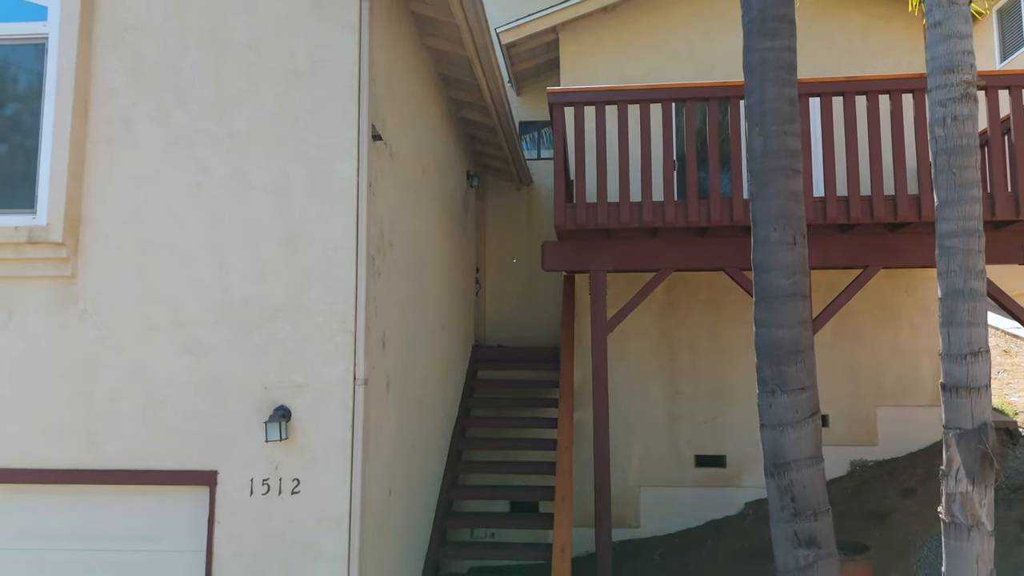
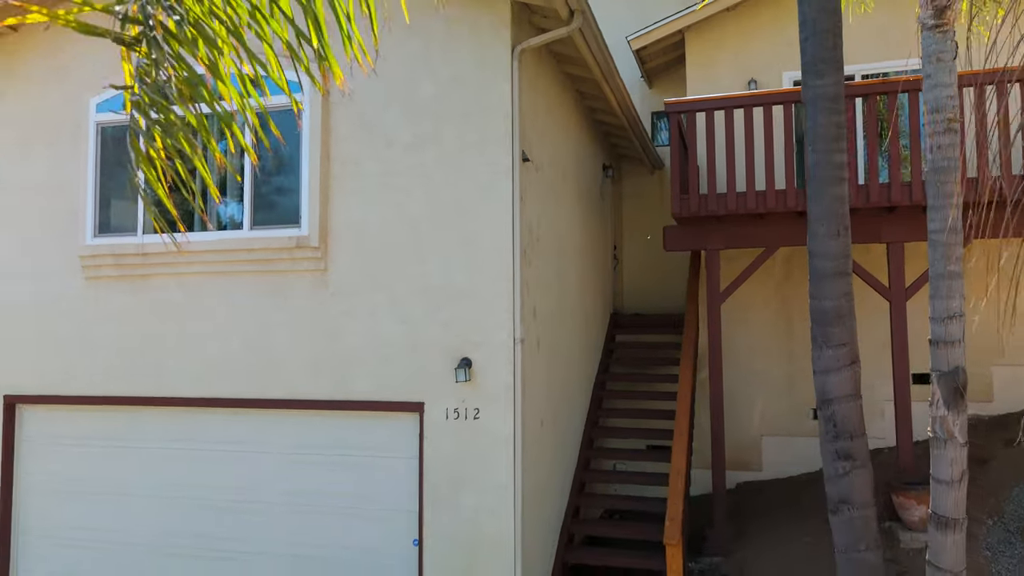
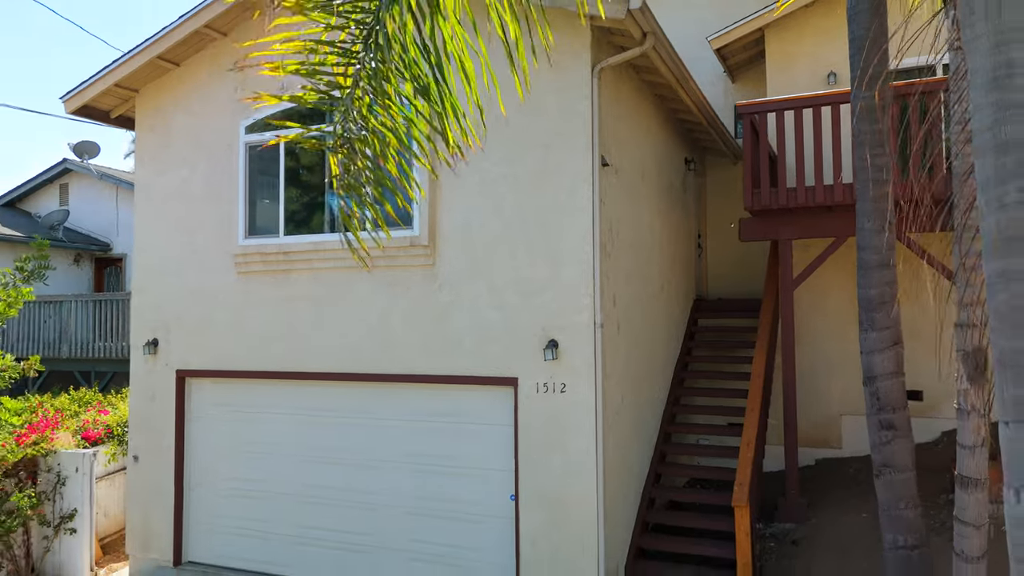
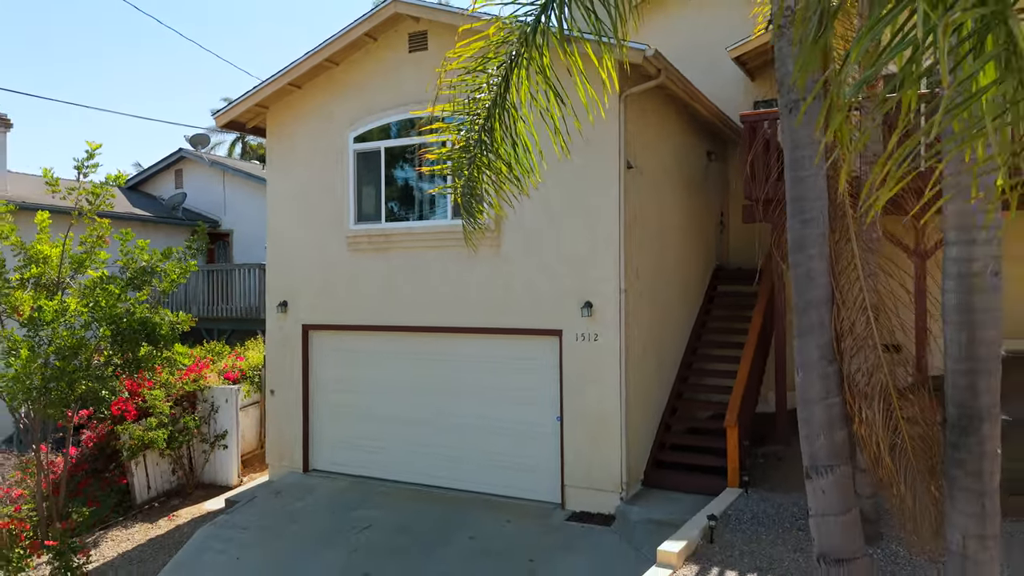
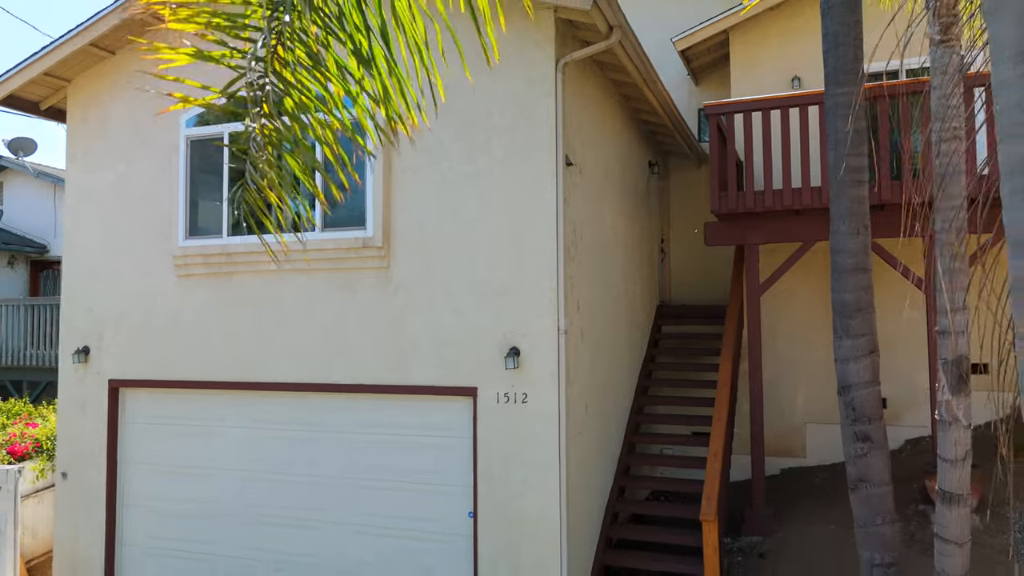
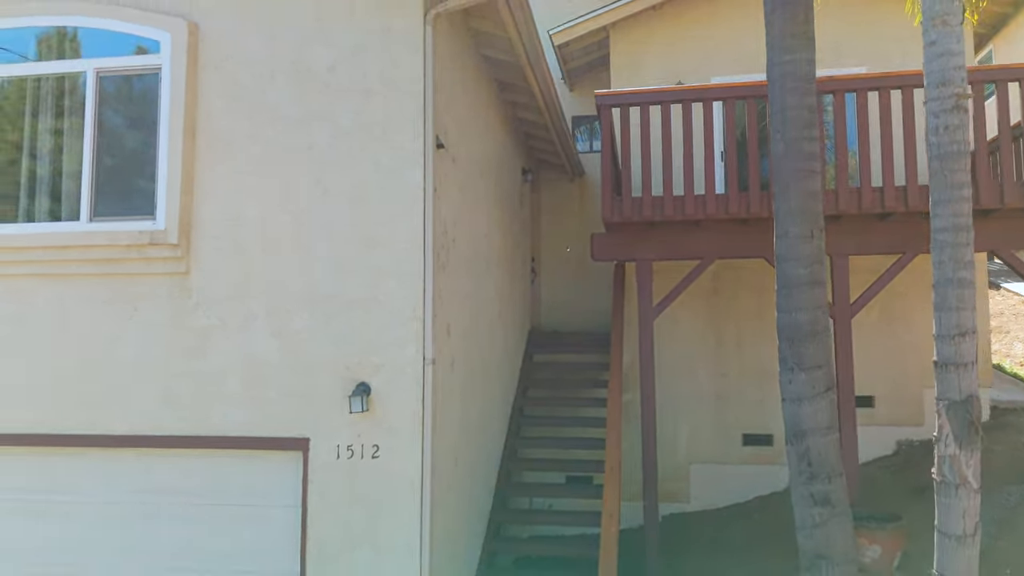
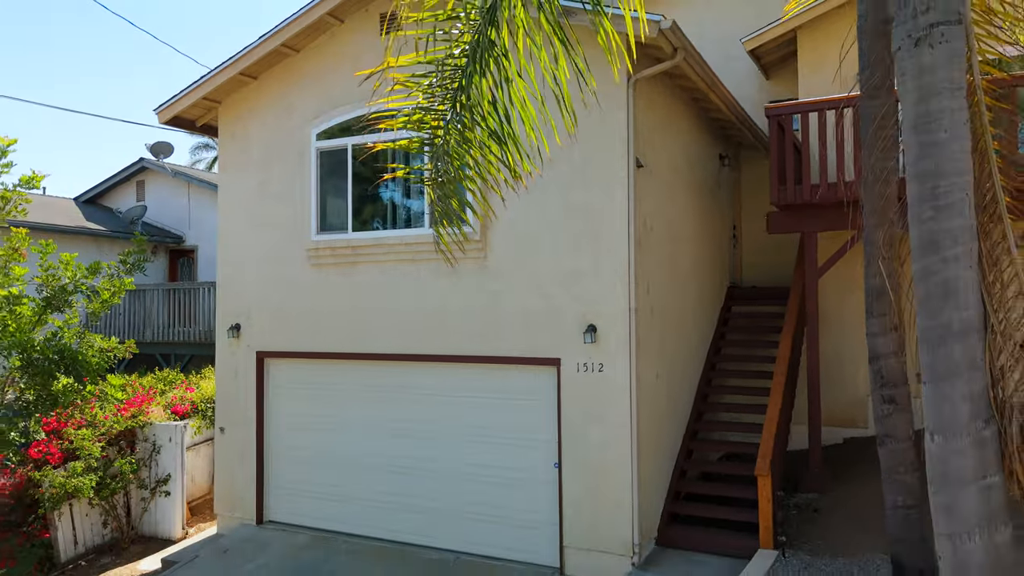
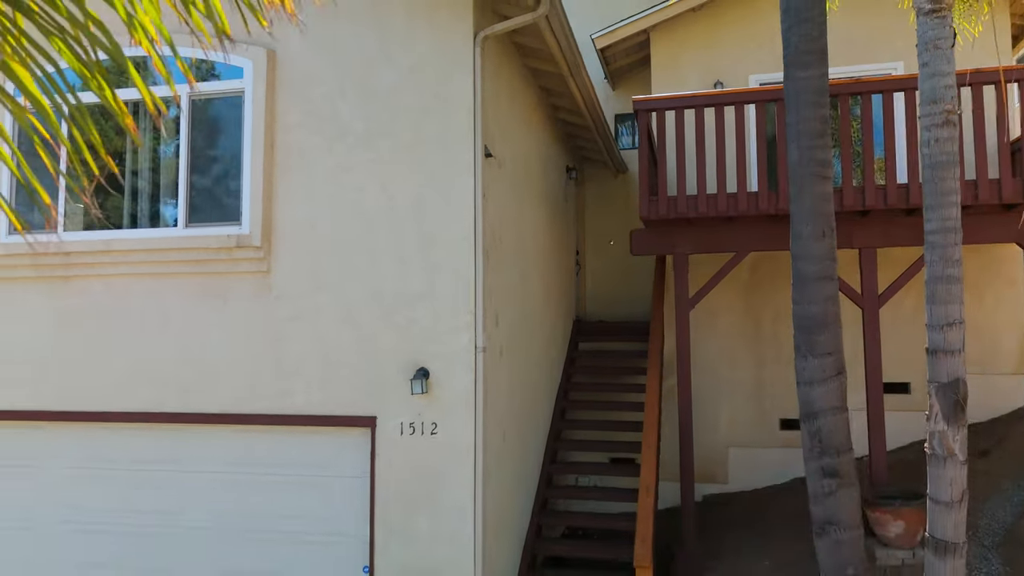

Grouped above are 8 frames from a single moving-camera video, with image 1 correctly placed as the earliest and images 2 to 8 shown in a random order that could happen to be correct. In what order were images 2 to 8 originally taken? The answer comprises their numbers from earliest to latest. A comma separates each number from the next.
6, 8, 2, 5, 3, 7, 4
